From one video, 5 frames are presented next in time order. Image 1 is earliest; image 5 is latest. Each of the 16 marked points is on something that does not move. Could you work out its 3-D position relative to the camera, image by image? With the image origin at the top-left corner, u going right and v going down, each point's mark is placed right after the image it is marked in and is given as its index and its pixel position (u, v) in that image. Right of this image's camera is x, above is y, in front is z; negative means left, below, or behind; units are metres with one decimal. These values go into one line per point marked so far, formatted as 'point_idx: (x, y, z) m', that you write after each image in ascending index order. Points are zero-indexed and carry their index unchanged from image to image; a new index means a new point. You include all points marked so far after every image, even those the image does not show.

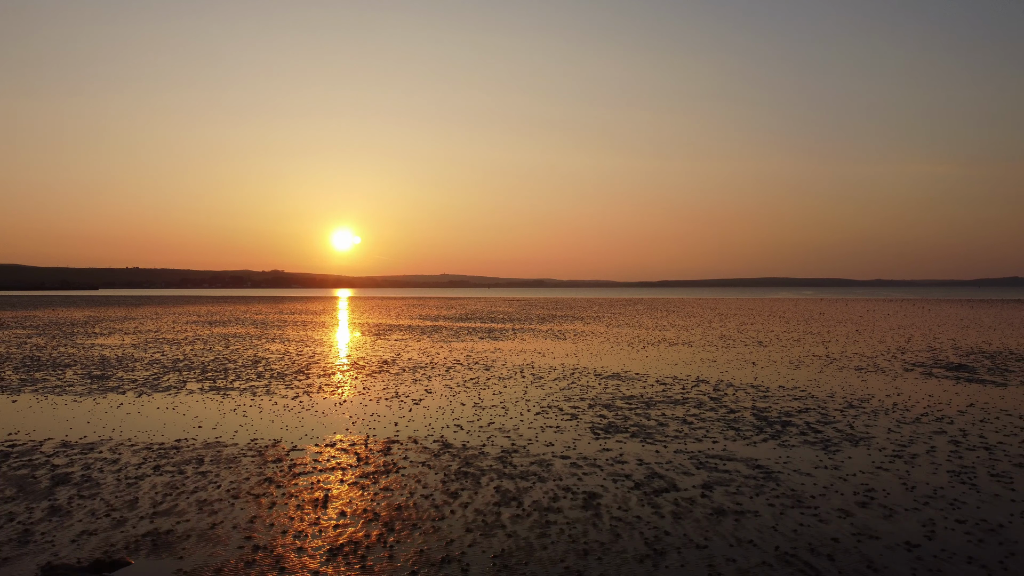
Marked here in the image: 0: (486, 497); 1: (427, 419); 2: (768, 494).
0: (-0.4, -3.4, +9.1) m
1: (-2.2, -3.4, +14.9) m
2: (+4.2, -3.3, +9.3) m
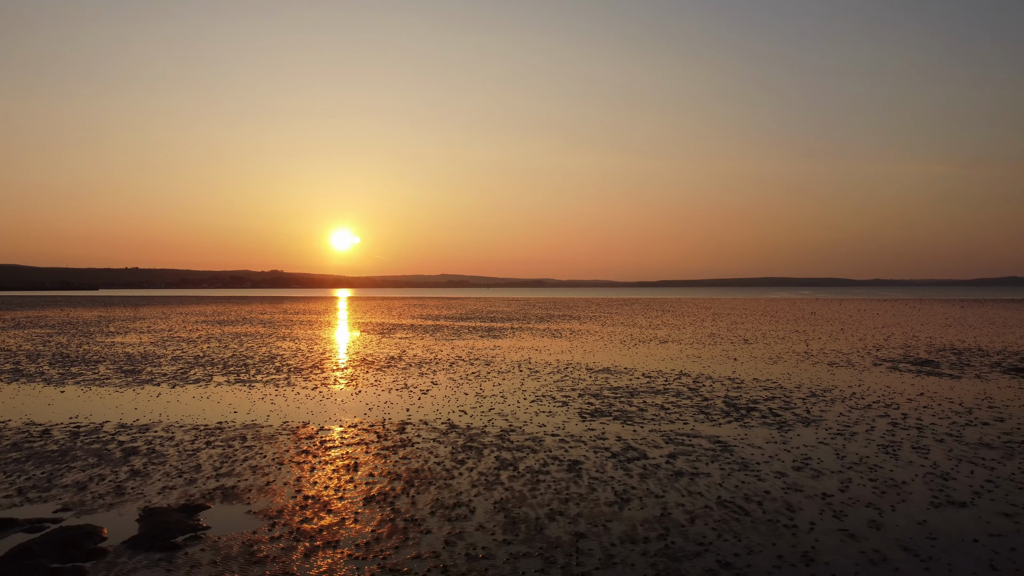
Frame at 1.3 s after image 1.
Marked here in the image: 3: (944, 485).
0: (-0.5, -3.4, +11.1) m
1: (-2.3, -3.4, +16.8) m
2: (+4.1, -3.4, +11.2) m
3: (+7.5, -3.4, +9.9) m
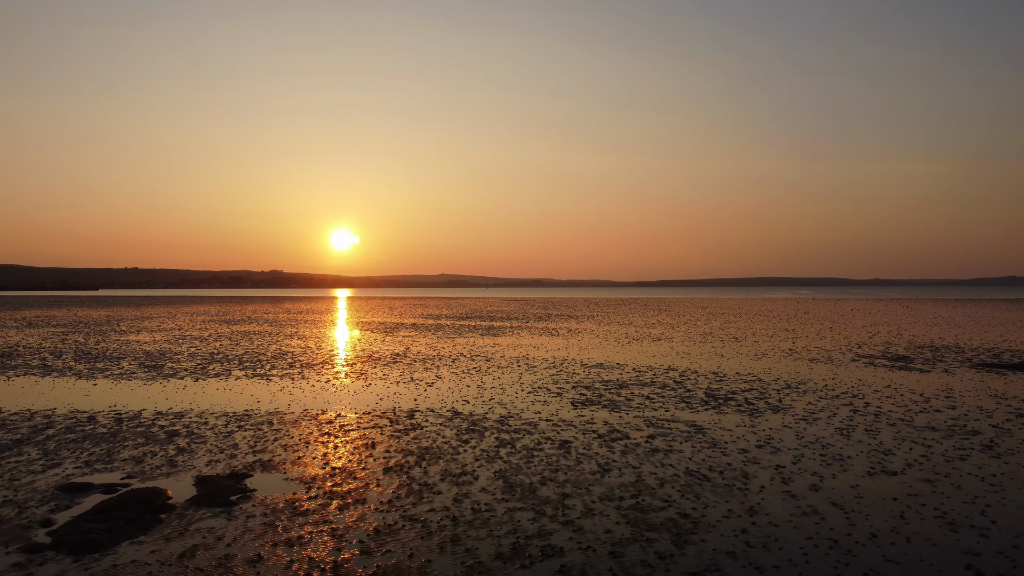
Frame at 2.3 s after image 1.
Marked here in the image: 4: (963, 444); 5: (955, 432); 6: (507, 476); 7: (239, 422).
0: (-0.5, -3.4, +12.6) m
1: (-2.3, -3.5, +18.3) m
2: (+4.1, -3.4, +12.8) m
3: (+7.5, -3.4, +11.5) m
4: (+9.9, -3.4, +12.5) m
5: (+10.5, -3.4, +13.6) m
6: (-0.1, -3.4, +10.4) m
7: (-7.0, -3.5, +14.7) m
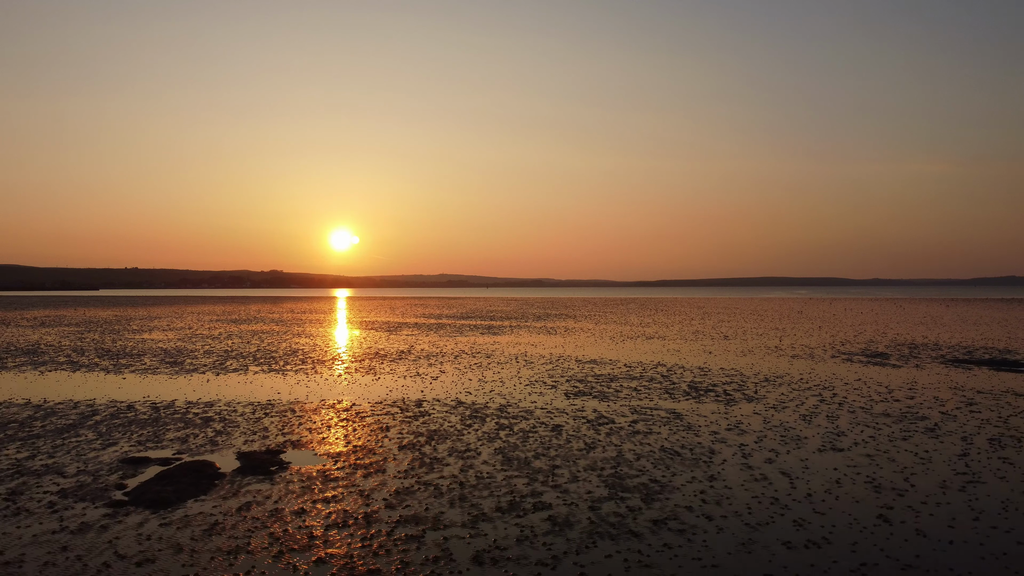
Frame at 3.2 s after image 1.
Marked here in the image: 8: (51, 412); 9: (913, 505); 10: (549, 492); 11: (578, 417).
0: (-0.6, -3.5, +14.2) m
1: (-2.4, -3.5, +20.0) m
2: (+4.0, -3.4, +14.4) m
3: (+7.4, -3.5, +13.1) m
4: (+9.8, -3.4, +14.1) m
5: (+10.5, -3.5, +15.2) m
6: (-0.1, -3.5, +12.0) m
7: (-7.1, -3.5, +16.3) m
8: (-12.9, -3.5, +15.9) m
9: (+6.4, -3.4, +9.1) m
10: (+0.6, -3.4, +9.6) m
11: (+1.8, -3.5, +15.3) m
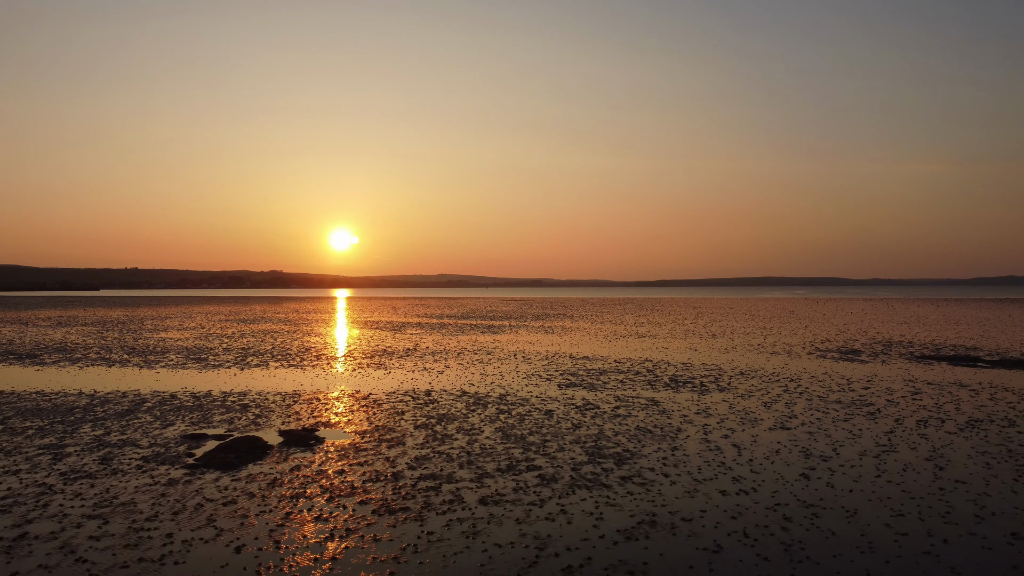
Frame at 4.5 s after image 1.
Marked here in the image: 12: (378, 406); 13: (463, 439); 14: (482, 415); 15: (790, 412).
0: (-0.6, -3.6, +16.5) m
1: (-2.4, -3.6, +22.2) m
2: (+4.0, -3.5, +16.6) m
3: (+7.4, -3.6, +15.3) m
4: (+9.8, -3.5, +16.4) m
5: (+10.4, -3.5, +17.4) m
6: (-0.2, -3.5, +14.2) m
7: (-7.1, -3.6, +18.5) m
8: (-12.9, -3.6, +18.1) m
9: (+6.3, -3.5, +11.3) m
10: (+0.6, -3.5, +11.8) m
11: (+1.7, -3.5, +17.5) m
12: (-4.1, -3.6, +17.4) m
13: (-1.2, -3.6, +13.4) m
14: (-0.8, -3.5, +15.8) m
15: (+8.0, -3.6, +16.3) m
